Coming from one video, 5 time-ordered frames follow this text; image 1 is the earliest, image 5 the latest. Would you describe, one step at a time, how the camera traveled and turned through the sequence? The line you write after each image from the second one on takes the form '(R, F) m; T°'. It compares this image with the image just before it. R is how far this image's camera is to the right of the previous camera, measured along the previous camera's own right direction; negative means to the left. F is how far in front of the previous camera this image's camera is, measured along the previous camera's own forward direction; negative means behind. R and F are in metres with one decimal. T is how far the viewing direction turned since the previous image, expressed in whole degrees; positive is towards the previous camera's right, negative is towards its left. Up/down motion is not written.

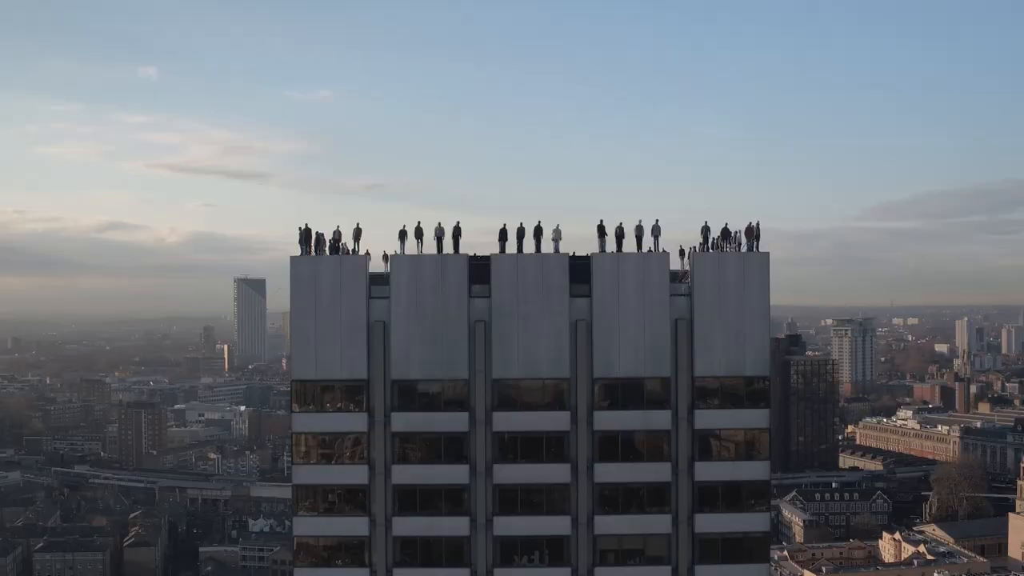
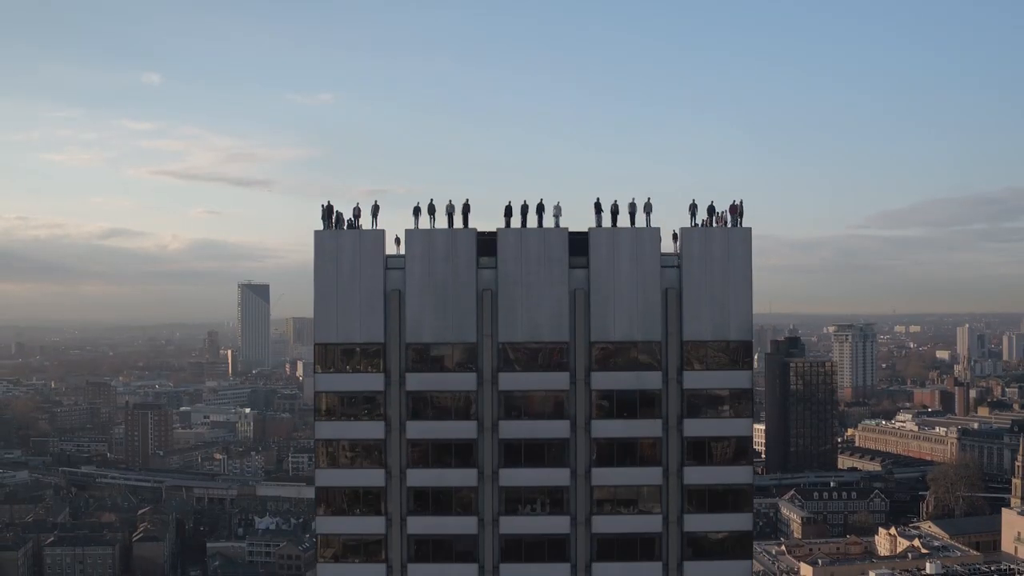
(0.0, -1.4) m; 0°
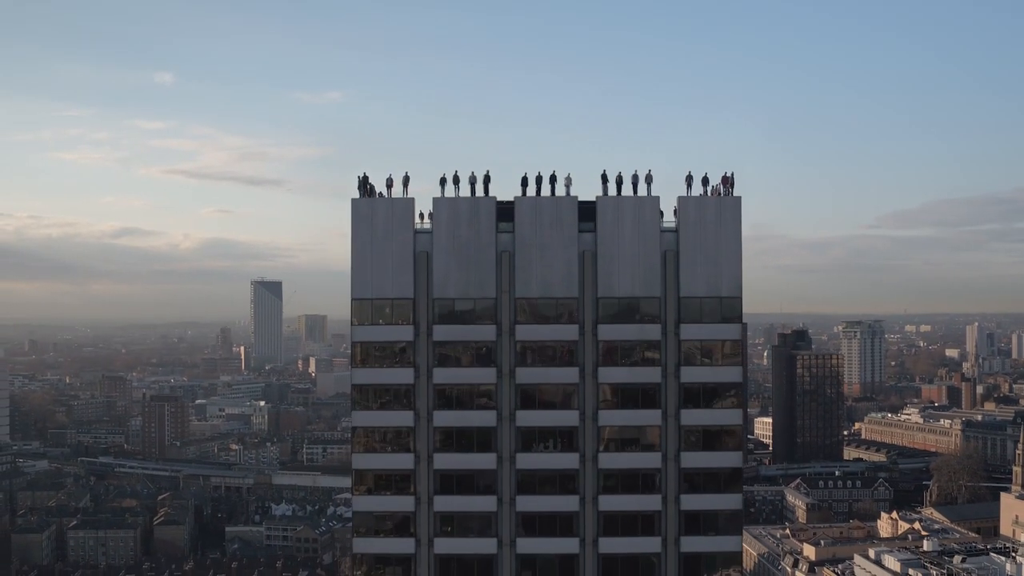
(-0.1, -2.0) m; -1°
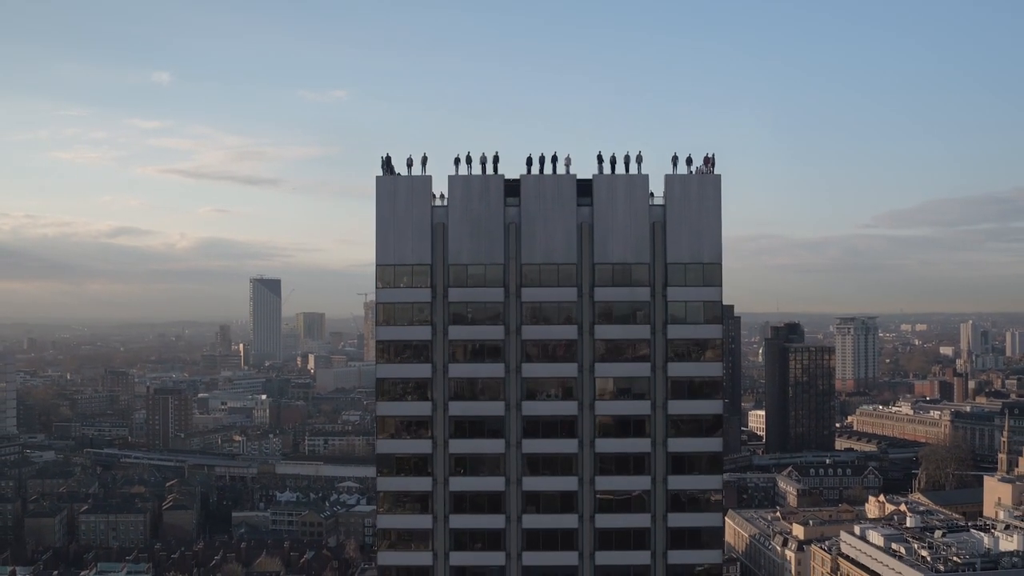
(-0.2, -2.4) m; 0°
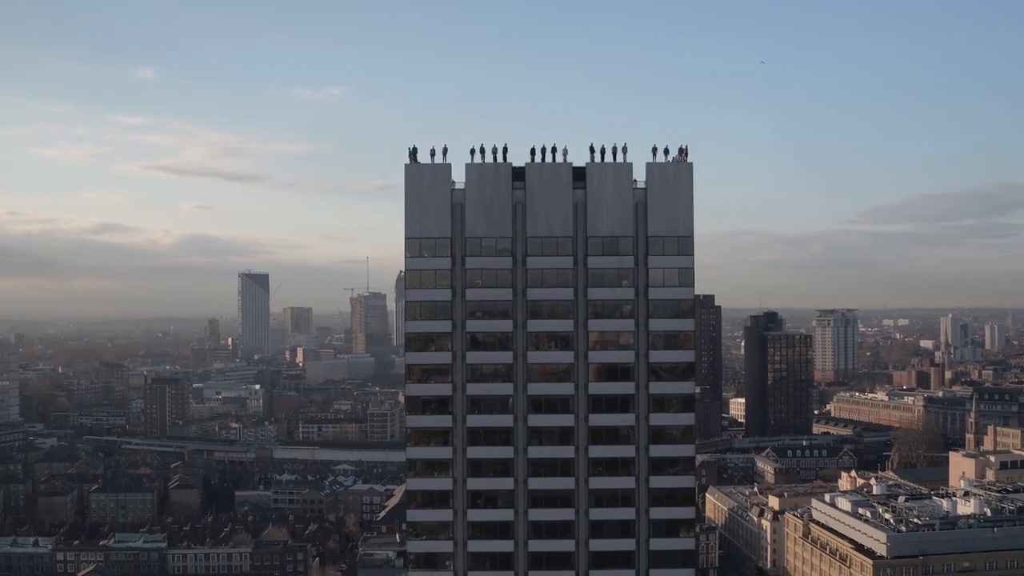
(-0.6, -4.1) m; +1°
